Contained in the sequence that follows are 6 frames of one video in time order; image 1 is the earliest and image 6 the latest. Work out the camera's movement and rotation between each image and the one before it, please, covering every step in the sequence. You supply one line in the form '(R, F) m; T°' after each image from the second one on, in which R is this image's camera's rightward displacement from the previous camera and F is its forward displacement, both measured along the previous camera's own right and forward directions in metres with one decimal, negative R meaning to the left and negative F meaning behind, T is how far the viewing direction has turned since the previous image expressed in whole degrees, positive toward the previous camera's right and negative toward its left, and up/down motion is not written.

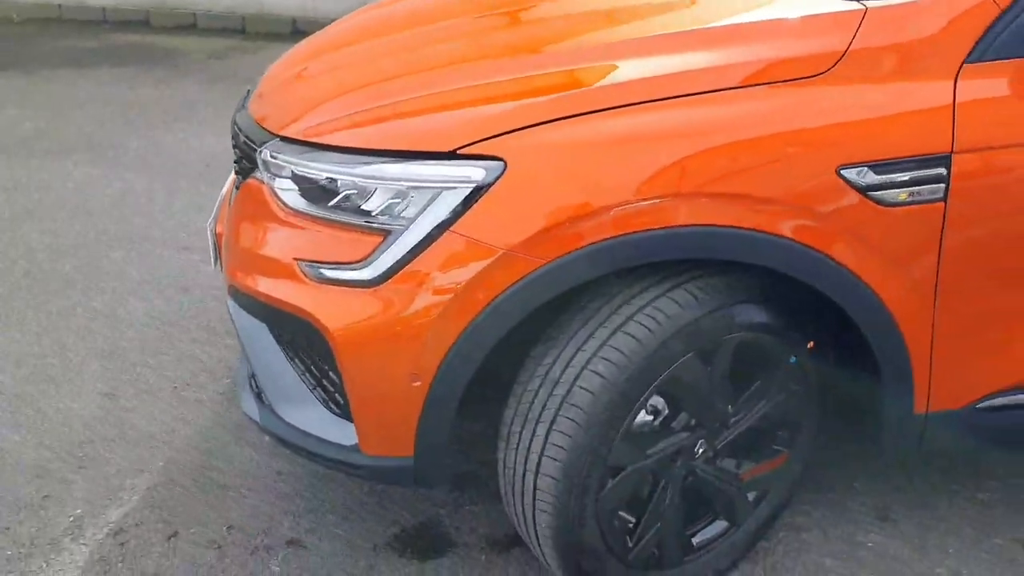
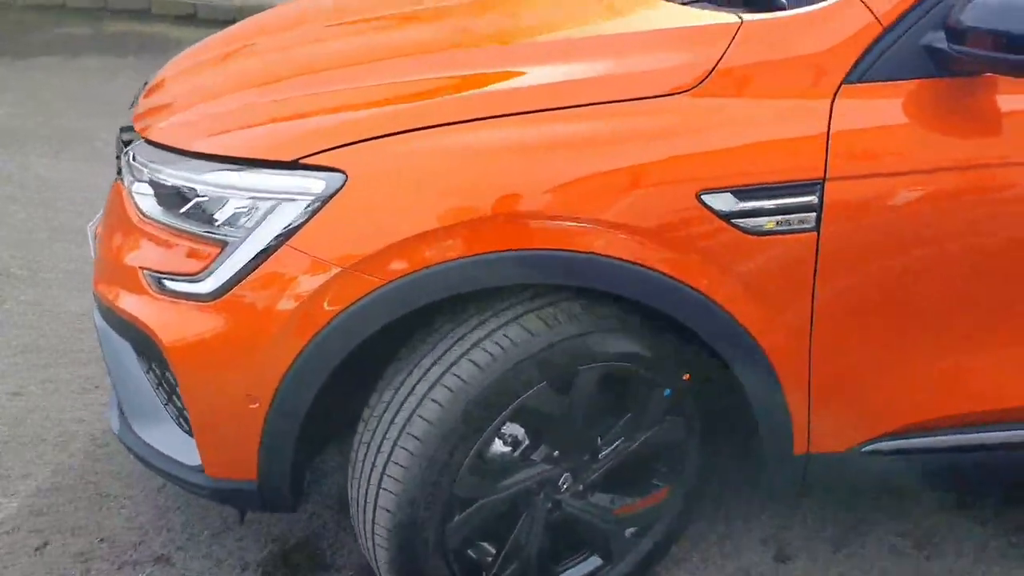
(+0.3, +0.1) m; -2°
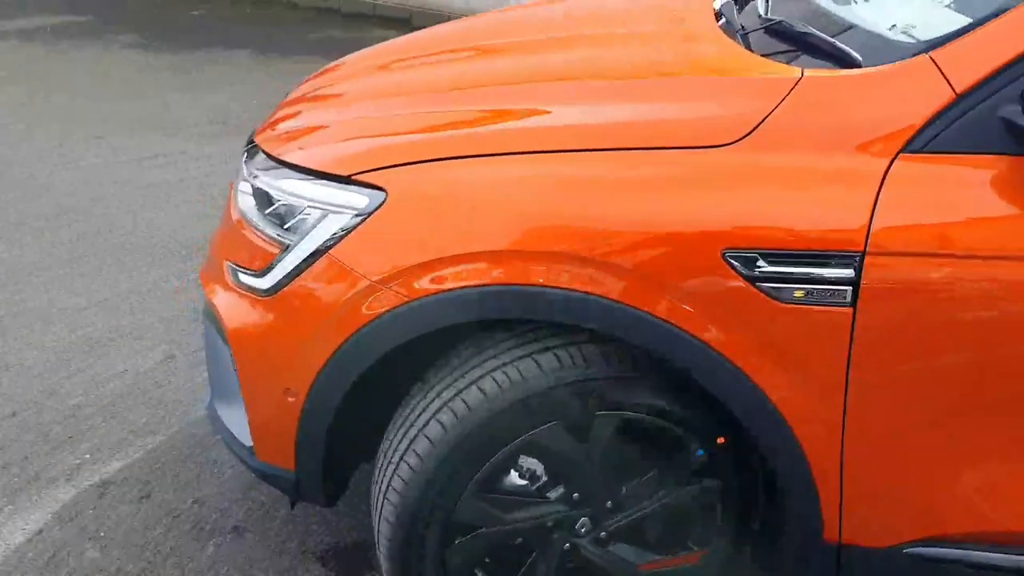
(+0.4, 0.0) m; -15°
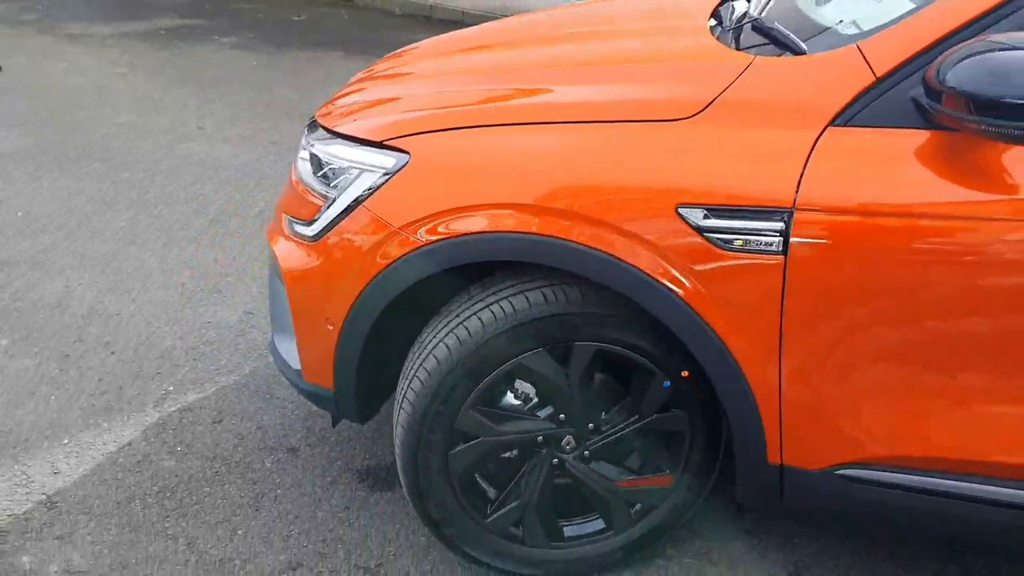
(+0.2, -0.3) m; -5°
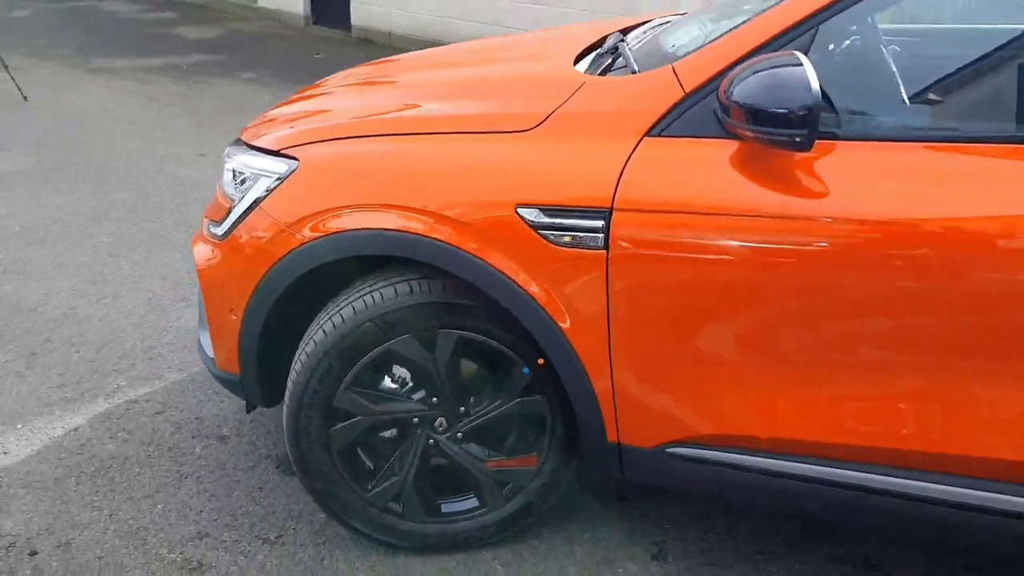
(+0.4, -0.2) m; -2°
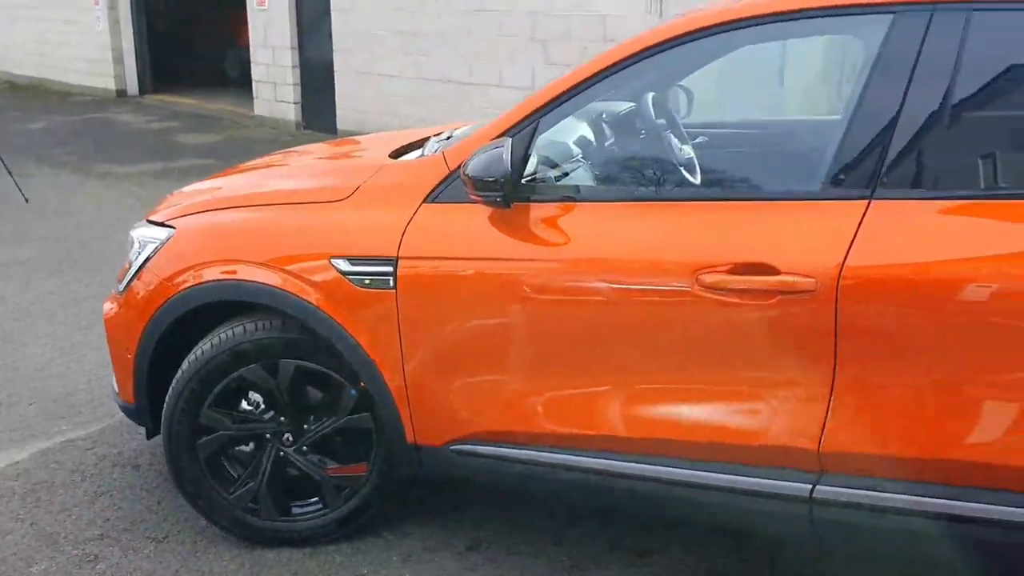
(+0.5, -0.6) m; -1°
